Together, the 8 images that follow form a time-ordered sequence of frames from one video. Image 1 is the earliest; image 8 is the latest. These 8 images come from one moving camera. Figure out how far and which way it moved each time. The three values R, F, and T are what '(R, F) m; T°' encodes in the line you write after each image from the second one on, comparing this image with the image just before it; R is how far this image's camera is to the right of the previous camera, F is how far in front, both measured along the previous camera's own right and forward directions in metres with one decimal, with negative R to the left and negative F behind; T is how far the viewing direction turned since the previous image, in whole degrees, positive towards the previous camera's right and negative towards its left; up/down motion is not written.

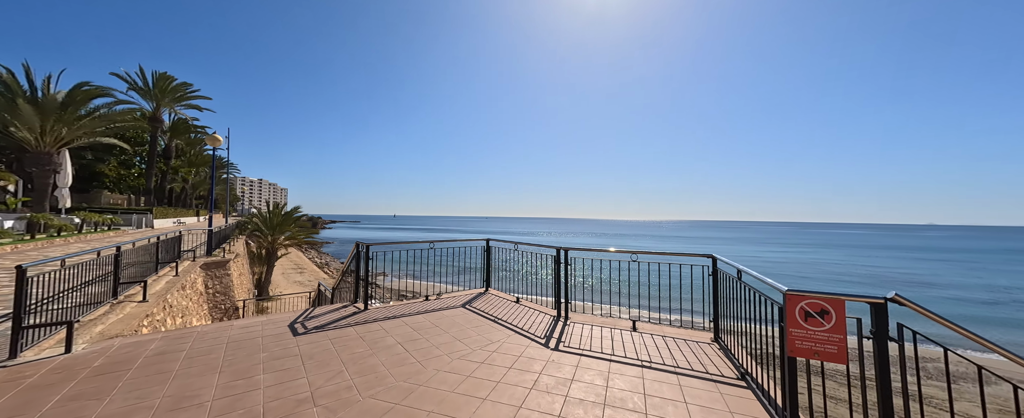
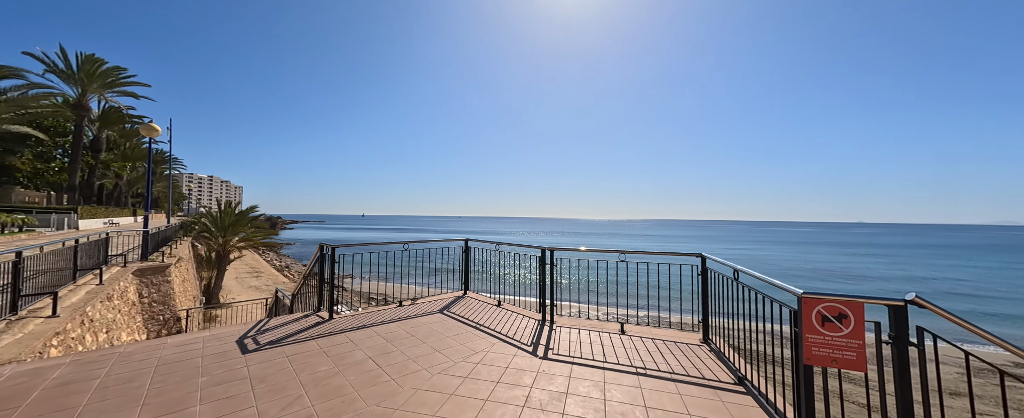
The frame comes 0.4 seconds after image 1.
(-0.1, +0.2) m; +5°
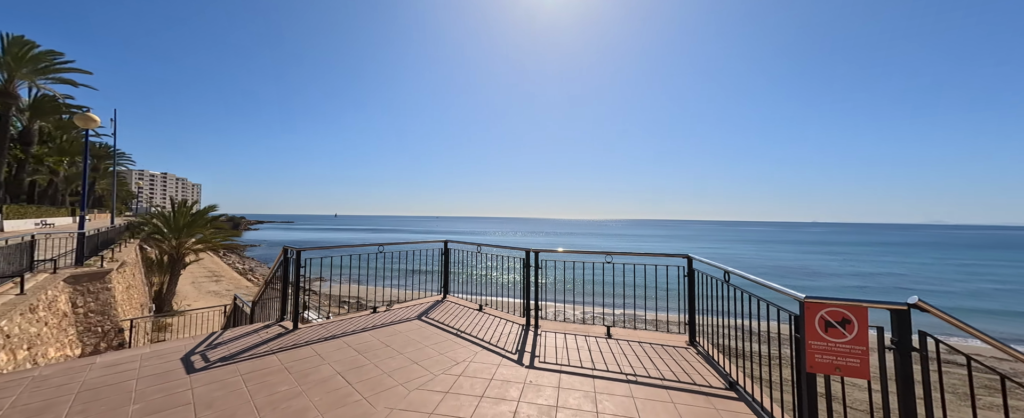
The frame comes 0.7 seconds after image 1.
(0.0, +0.1) m; +4°
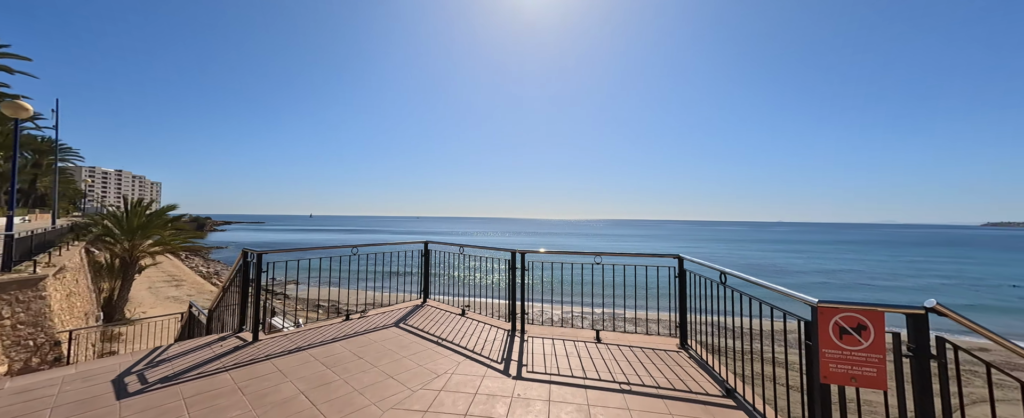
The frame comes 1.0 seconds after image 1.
(0.0, +0.2) m; +3°
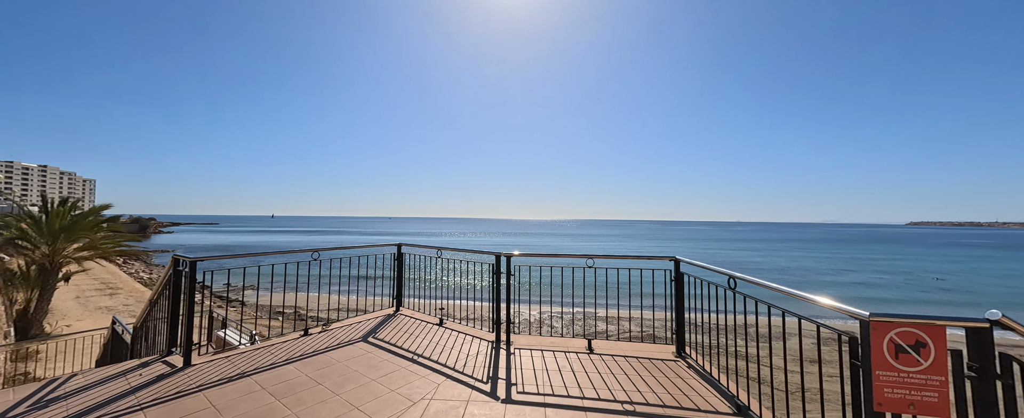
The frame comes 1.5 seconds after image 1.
(-0.1, +0.3) m; +5°
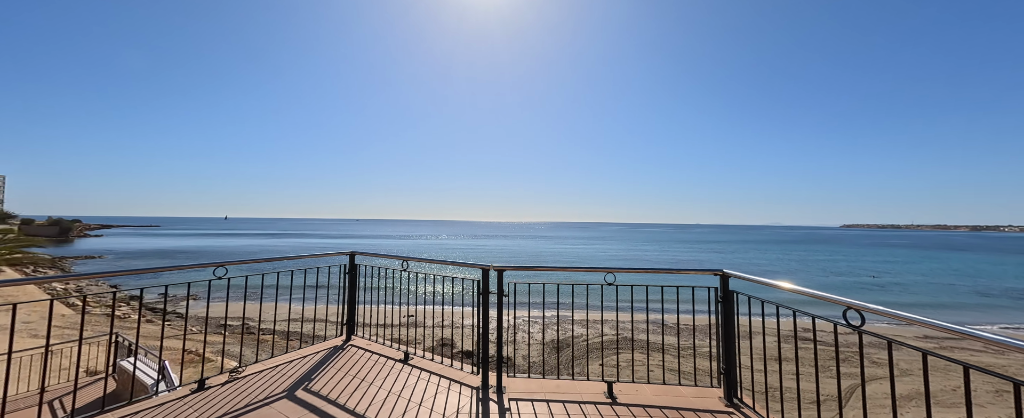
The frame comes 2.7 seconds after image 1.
(-0.1, +0.7) m; +5°
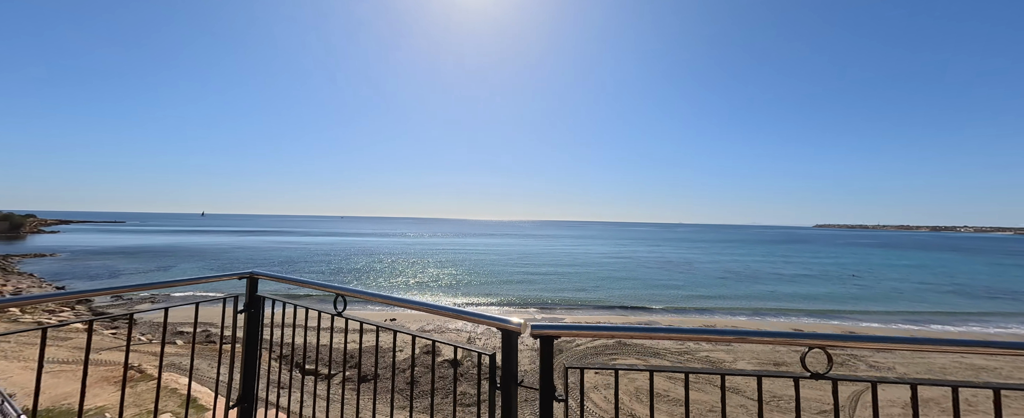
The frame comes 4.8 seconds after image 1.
(-0.2, +1.2) m; +2°
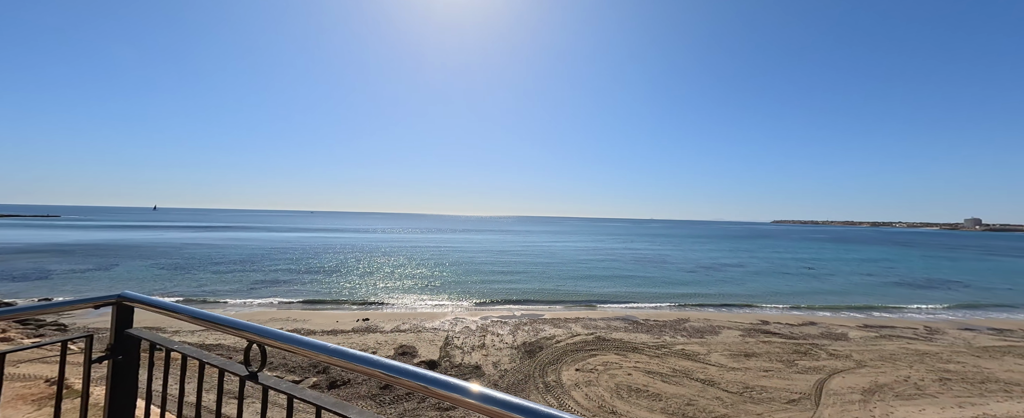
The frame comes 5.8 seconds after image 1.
(-0.1, +0.5) m; +4°
